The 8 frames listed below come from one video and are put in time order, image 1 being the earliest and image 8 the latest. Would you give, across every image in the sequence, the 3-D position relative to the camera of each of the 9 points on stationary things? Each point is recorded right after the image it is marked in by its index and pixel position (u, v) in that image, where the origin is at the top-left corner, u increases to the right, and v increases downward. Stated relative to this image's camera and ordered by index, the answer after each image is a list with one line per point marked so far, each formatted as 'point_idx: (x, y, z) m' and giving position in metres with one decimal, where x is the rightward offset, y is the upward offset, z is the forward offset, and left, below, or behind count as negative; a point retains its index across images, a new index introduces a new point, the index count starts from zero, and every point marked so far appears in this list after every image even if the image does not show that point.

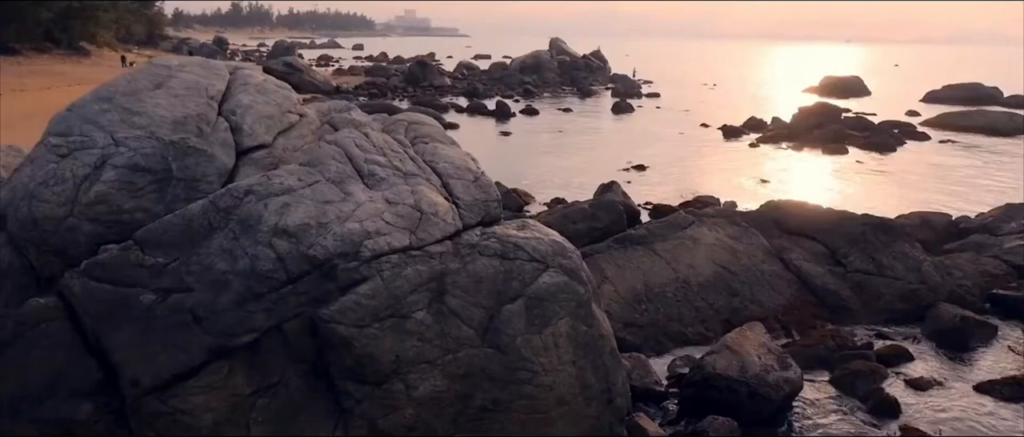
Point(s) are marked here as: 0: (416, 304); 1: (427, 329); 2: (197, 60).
0: (-0.7, -0.6, +5.4) m
1: (-0.6, -0.8, +5.4) m
2: (-3.1, +1.6, +7.4) m
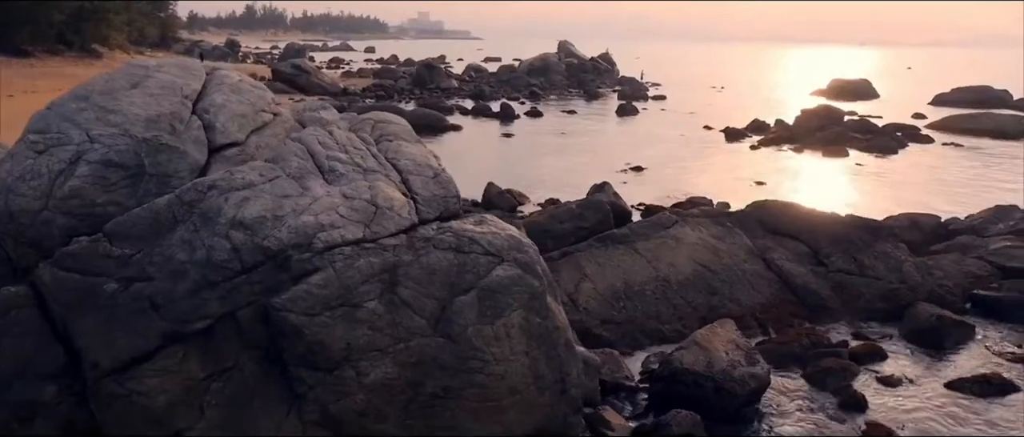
0: (-1.1, -0.5, +5.6) m
1: (-1.0, -0.7, +5.6) m
2: (-3.4, +1.6, +7.7) m
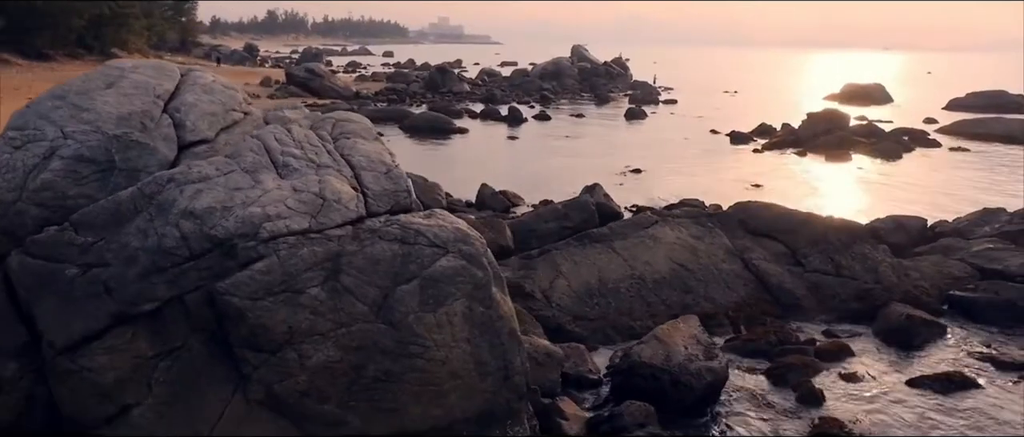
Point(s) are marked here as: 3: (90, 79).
0: (-1.6, -0.5, +6.0) m
1: (-1.5, -0.7, +5.9) m
2: (-3.8, +1.7, +8.1) m
3: (-4.2, +1.4, +7.5) m
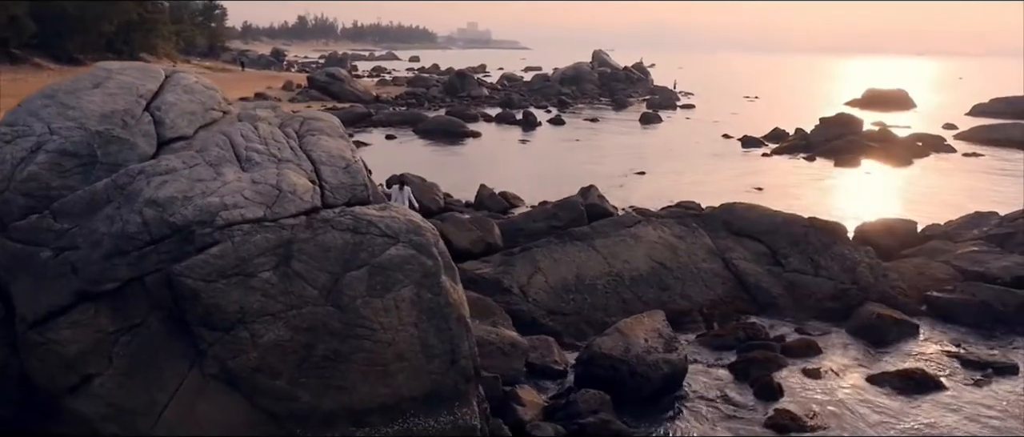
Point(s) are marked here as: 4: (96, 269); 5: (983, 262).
0: (-2.1, -0.4, +6.4) m
1: (-2.0, -0.6, +6.4) m
2: (-4.3, +1.8, +8.7) m
3: (-4.7, +1.5, +8.1) m
4: (-3.4, -0.4, +6.2) m
5: (+8.4, -0.8, +13.6) m
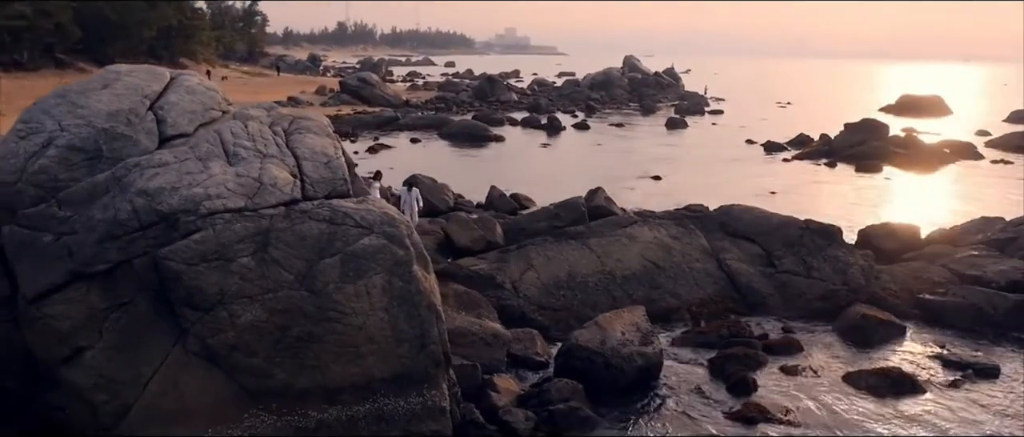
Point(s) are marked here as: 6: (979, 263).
0: (-2.5, -0.3, +7.0) m
1: (-2.4, -0.5, +7.0) m
2: (-4.5, +1.9, +9.3) m
3: (-4.9, +1.6, +8.8) m
4: (-3.8, -0.3, +6.8) m
5: (+8.4, -0.9, +13.6) m
6: (+8.5, -0.8, +13.7) m
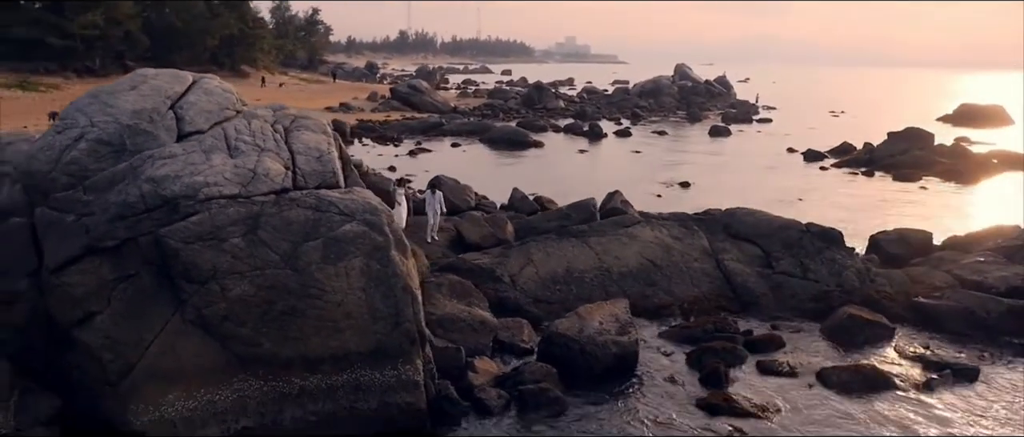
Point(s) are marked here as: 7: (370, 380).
0: (-2.9, -0.1, +7.9) m
1: (-2.8, -0.3, +7.8) m
2: (-4.7, +2.0, +10.4) m
3: (-5.1, +1.8, +9.9) m
4: (-4.2, -0.1, +7.8) m
5: (+8.5, -1.0, +13.6) m
6: (+8.5, -0.9, +13.7) m
7: (-1.5, -1.8, +8.2) m
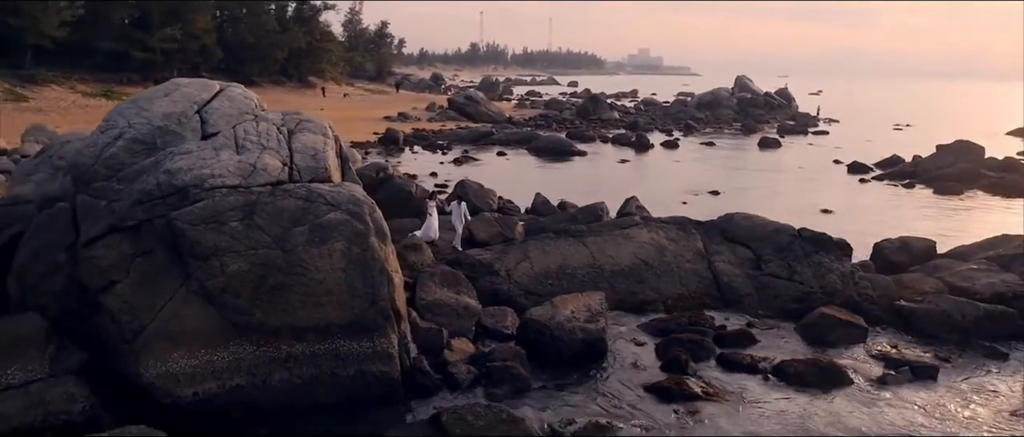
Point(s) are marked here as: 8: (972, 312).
0: (-3.4, 0.0, +9.2) m
1: (-3.3, -0.2, +9.2) m
2: (-4.9, +2.2, +11.9) m
3: (-5.4, +1.9, +11.5) m
4: (-4.7, +0.1, +9.3) m
5: (+8.4, -1.1, +13.9) m
6: (+8.5, -1.1, +14.0) m
7: (-2.0, -1.6, +9.4) m
8: (+7.6, -1.5, +12.5) m
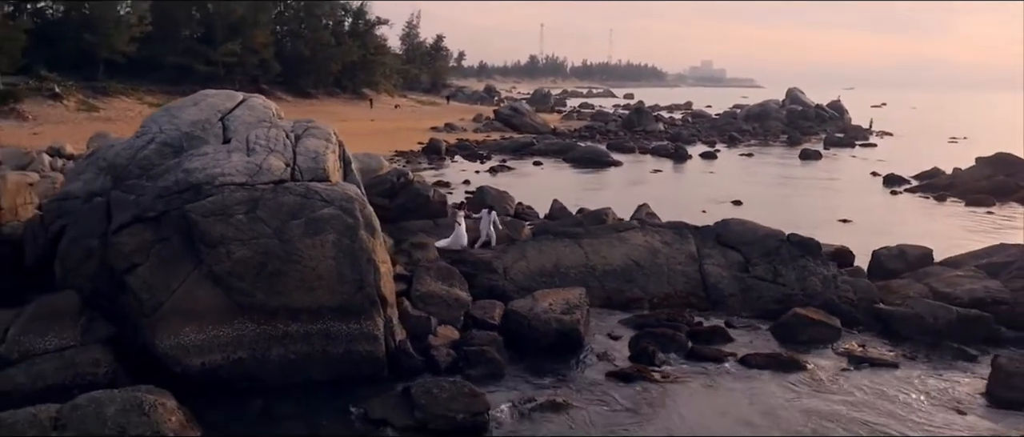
0: (-3.8, +0.1, +10.5) m
1: (-3.7, -0.1, +10.5) m
2: (-5.0, +2.2, +13.4) m
3: (-5.6, +2.0, +13.0) m
4: (-5.1, +0.2, +10.7) m
5: (+8.3, -1.3, +14.2) m
6: (+8.4, -1.2, +14.3) m
7: (-2.5, -1.6, +10.6) m
8: (+7.4, -1.7, +12.9) m
